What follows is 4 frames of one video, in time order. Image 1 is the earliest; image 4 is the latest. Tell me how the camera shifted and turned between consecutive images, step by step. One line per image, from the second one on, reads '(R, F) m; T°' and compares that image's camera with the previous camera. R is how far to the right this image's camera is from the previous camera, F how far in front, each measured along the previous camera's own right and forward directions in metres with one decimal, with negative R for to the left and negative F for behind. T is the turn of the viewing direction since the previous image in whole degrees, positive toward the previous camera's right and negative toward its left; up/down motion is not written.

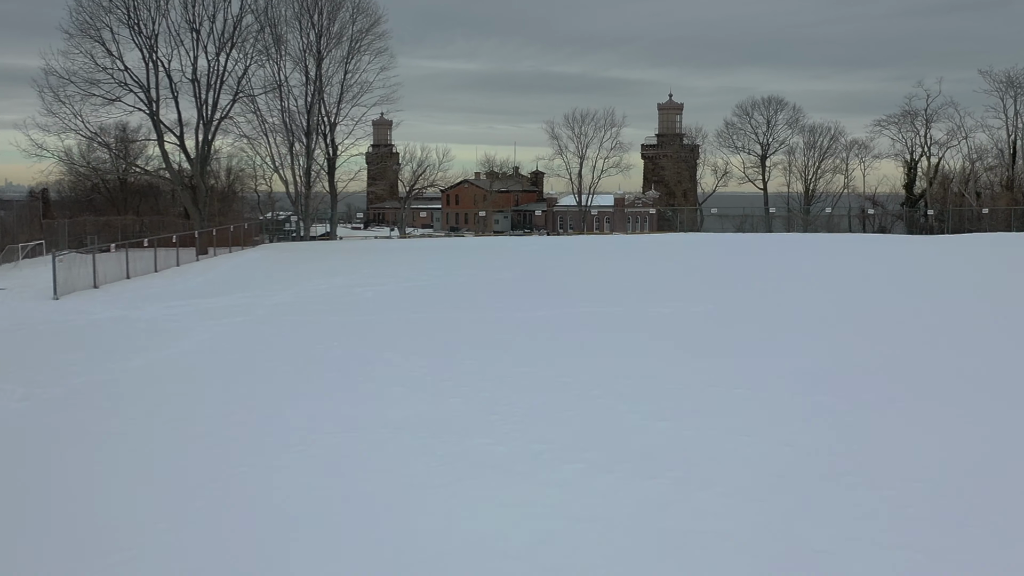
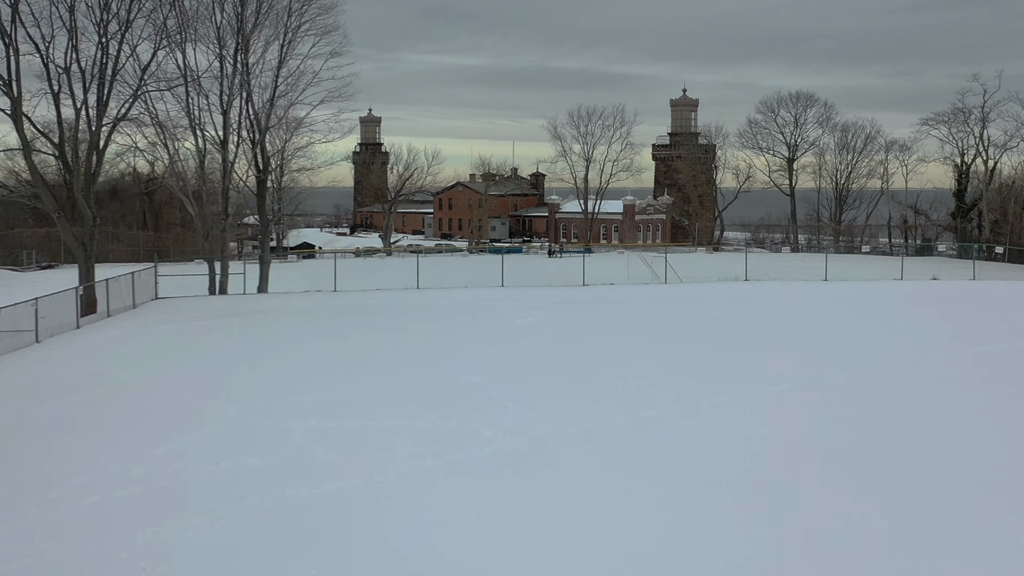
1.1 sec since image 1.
(+0.1, +7.2) m; 0°
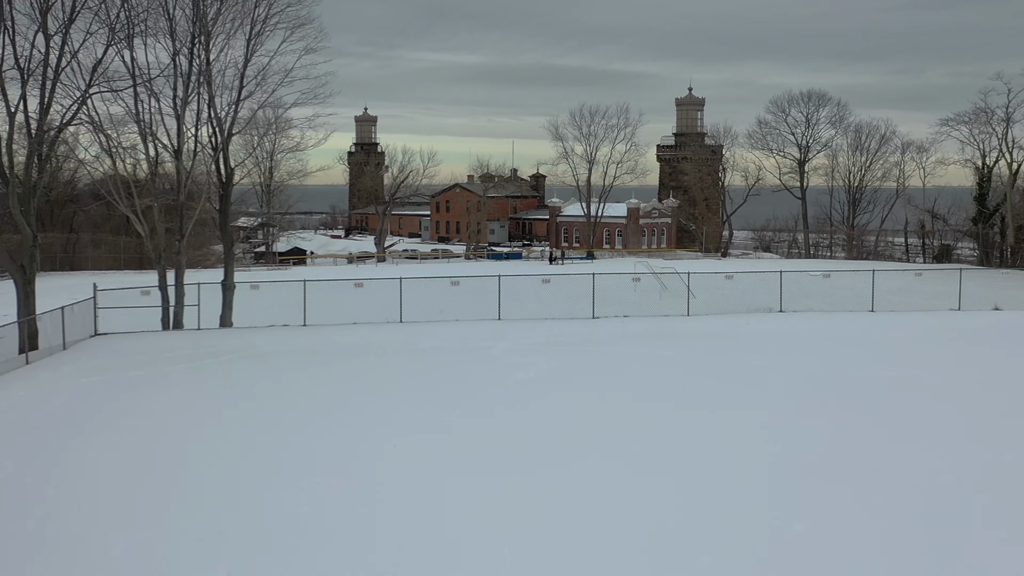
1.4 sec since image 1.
(0.0, +2.5) m; 0°
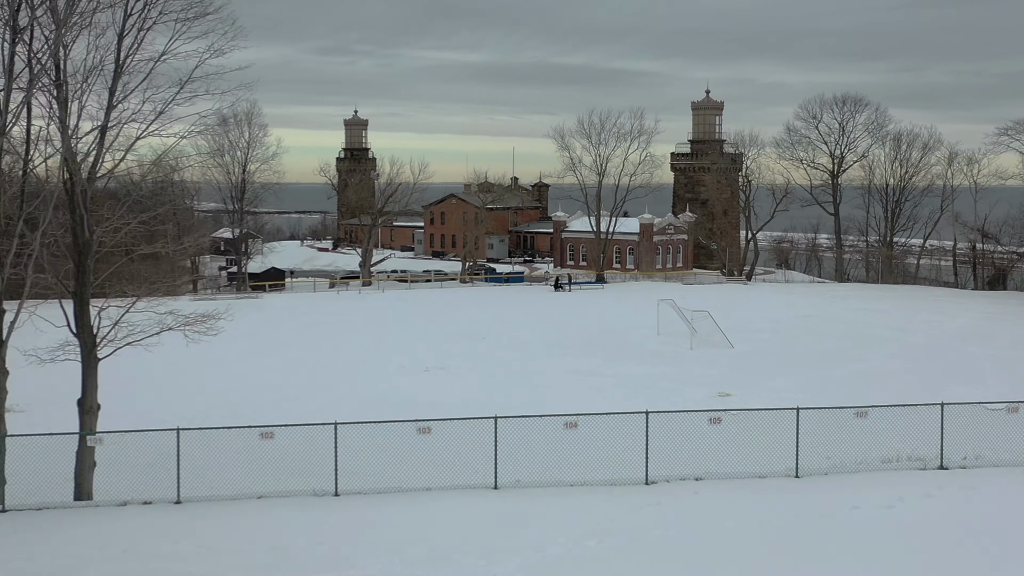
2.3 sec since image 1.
(0.0, +6.0) m; 0°
